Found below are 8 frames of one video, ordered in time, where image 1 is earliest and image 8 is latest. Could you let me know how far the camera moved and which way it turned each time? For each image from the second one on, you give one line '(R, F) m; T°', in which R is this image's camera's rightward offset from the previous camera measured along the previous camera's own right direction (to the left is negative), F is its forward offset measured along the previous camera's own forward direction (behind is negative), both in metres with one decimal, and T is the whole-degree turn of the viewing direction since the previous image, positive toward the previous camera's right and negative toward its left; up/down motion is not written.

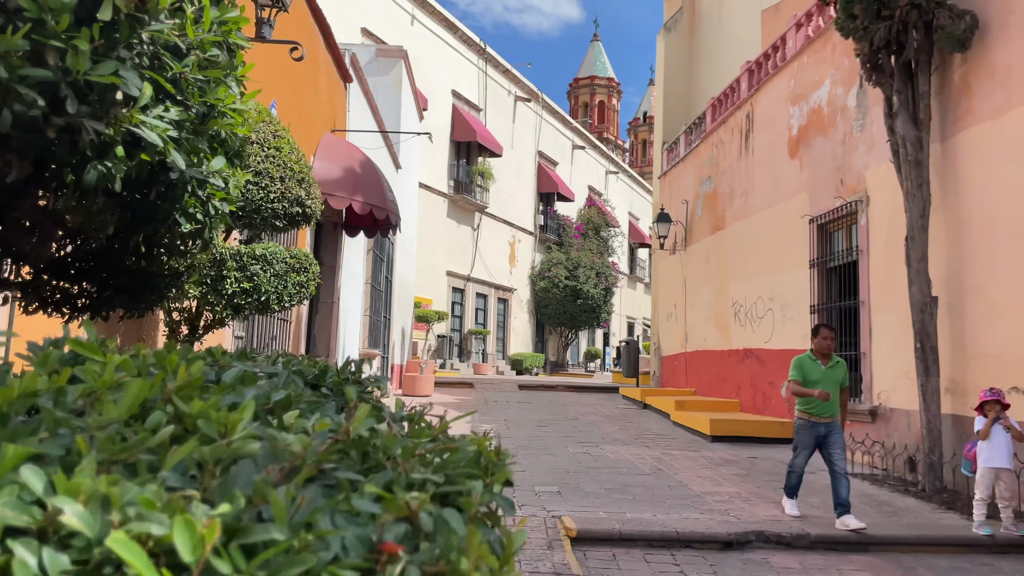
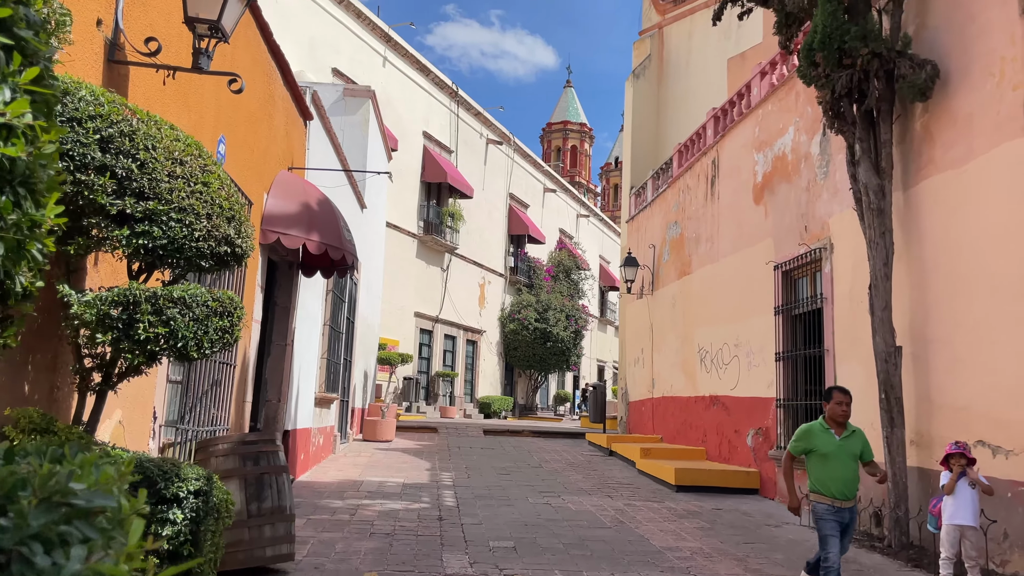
(+0.1, +0.2) m; +2°
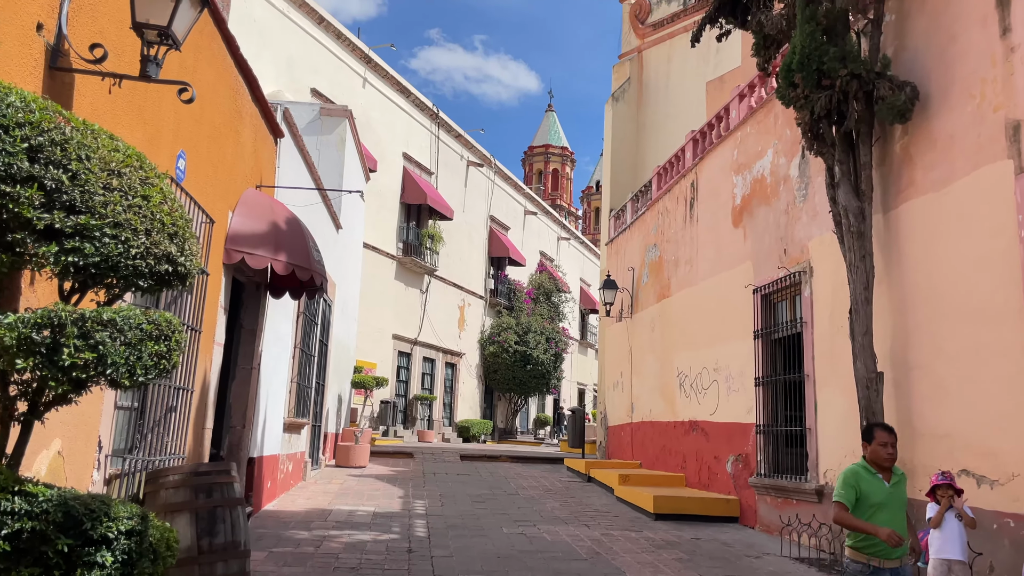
(+0.1, +0.2) m; +1°
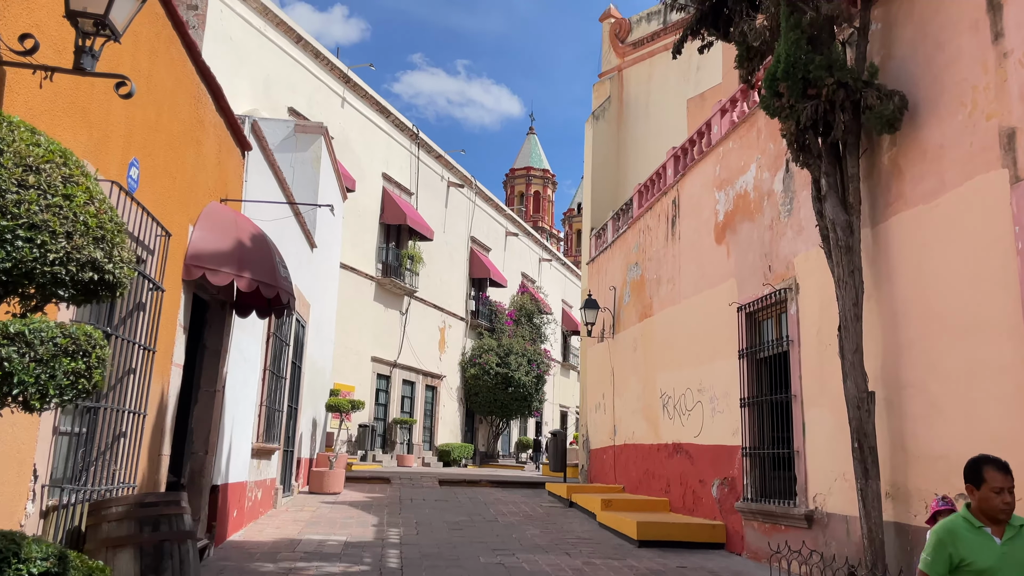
(+0.1, +0.3) m; +1°
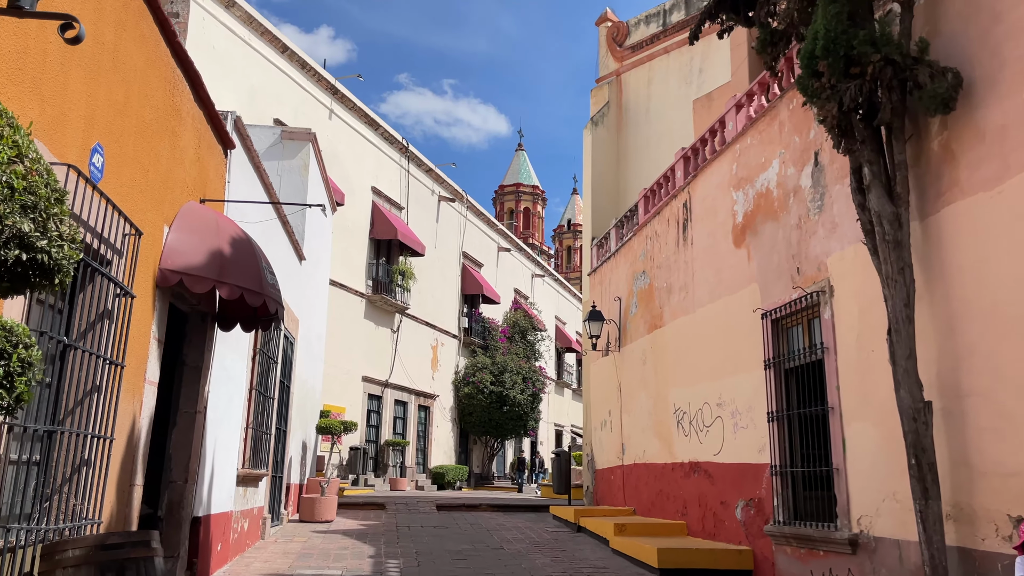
(-0.2, +0.6) m; +1°
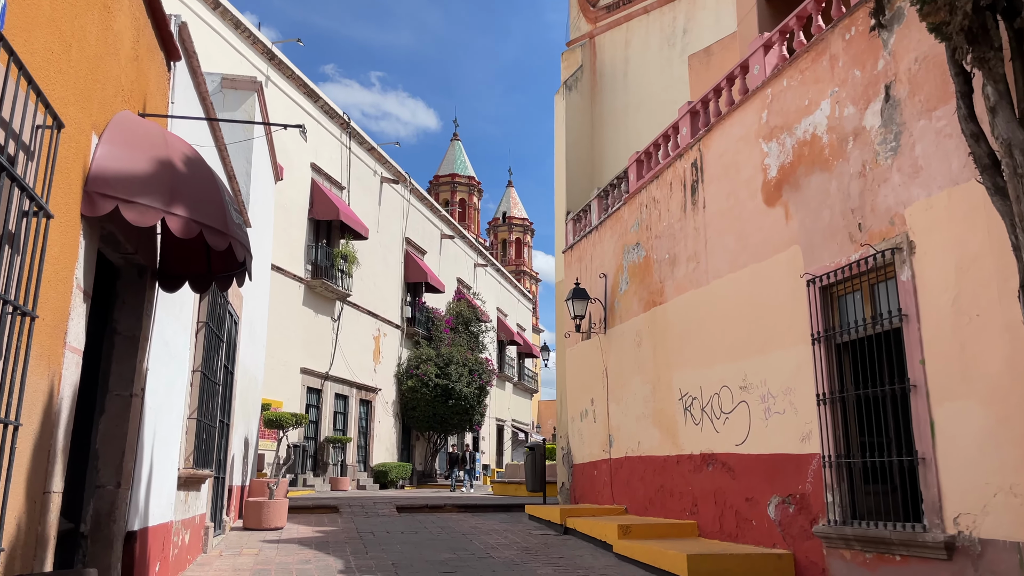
(-0.6, +1.3) m; +5°
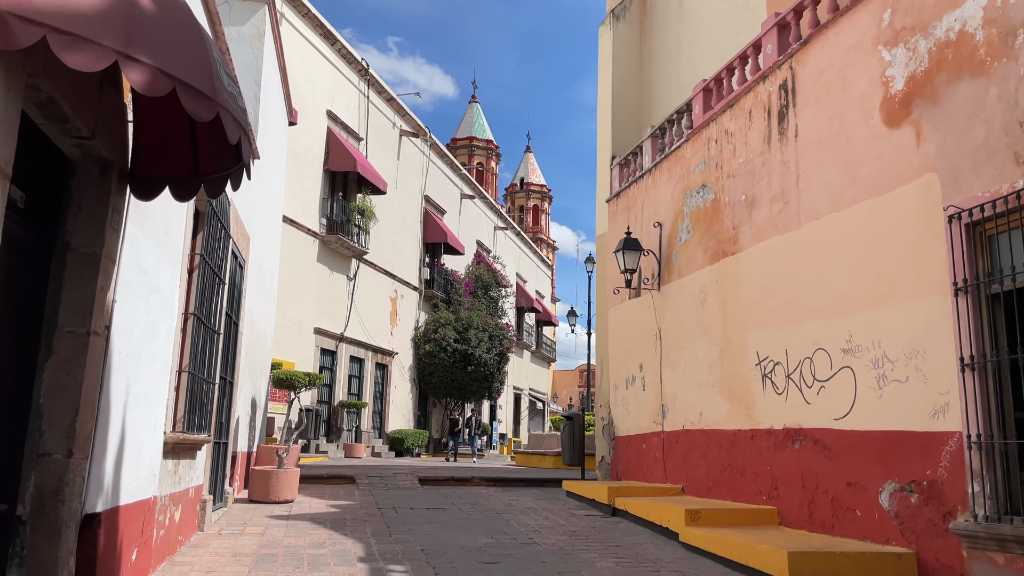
(-0.4, +1.3) m; -1°
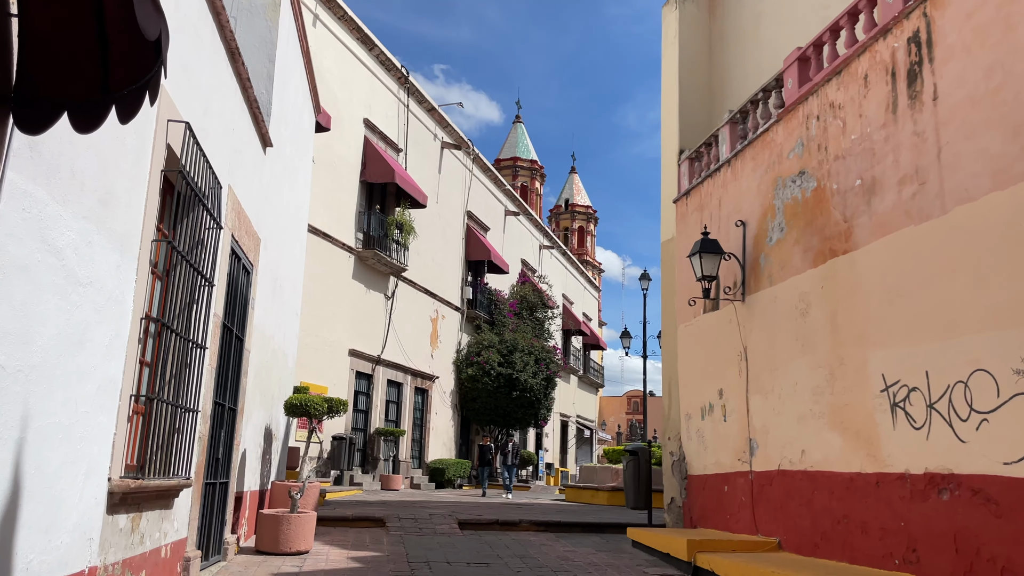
(-0.1, +1.4) m; -3°
